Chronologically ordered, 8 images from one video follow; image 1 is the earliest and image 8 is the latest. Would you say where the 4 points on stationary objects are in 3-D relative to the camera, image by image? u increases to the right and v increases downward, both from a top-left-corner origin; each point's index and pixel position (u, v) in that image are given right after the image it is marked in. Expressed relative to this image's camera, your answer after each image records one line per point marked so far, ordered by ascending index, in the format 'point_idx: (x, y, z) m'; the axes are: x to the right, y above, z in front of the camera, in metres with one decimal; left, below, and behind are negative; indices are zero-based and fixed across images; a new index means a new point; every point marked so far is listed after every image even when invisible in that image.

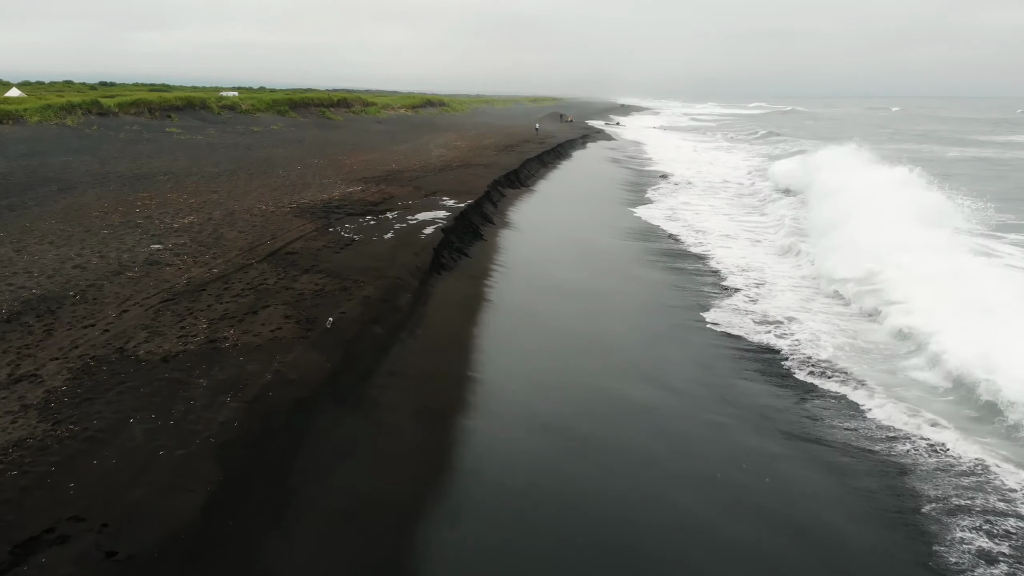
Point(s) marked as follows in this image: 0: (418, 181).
0: (-5.4, +6.4, +19.0) m
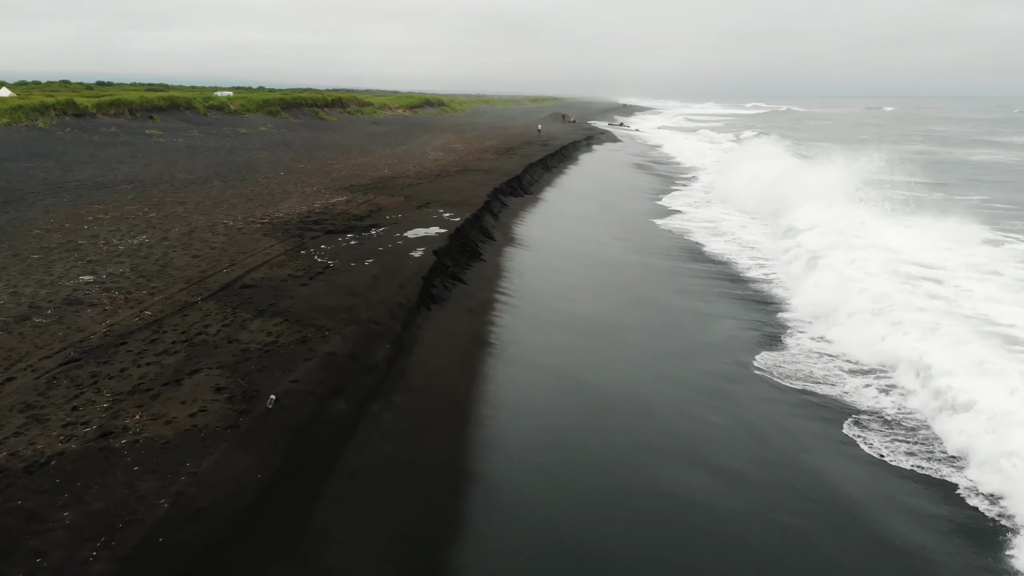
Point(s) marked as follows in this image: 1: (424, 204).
0: (-5.3, +5.3, +17.2) m
1: (-4.0, +4.0, +15.1) m
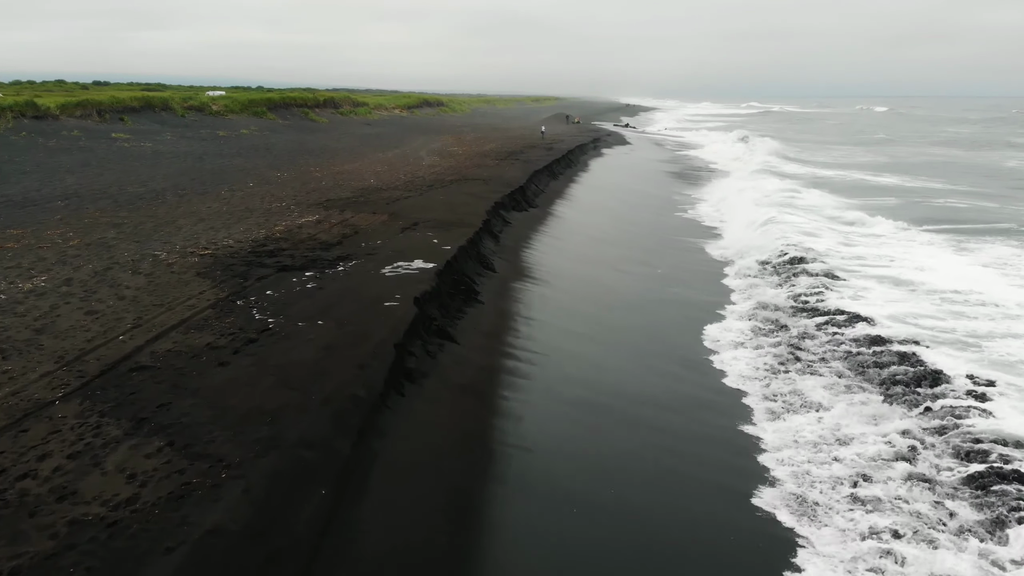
0: (-5.1, +3.9, +14.7) m
1: (-3.8, +2.5, +12.6) m
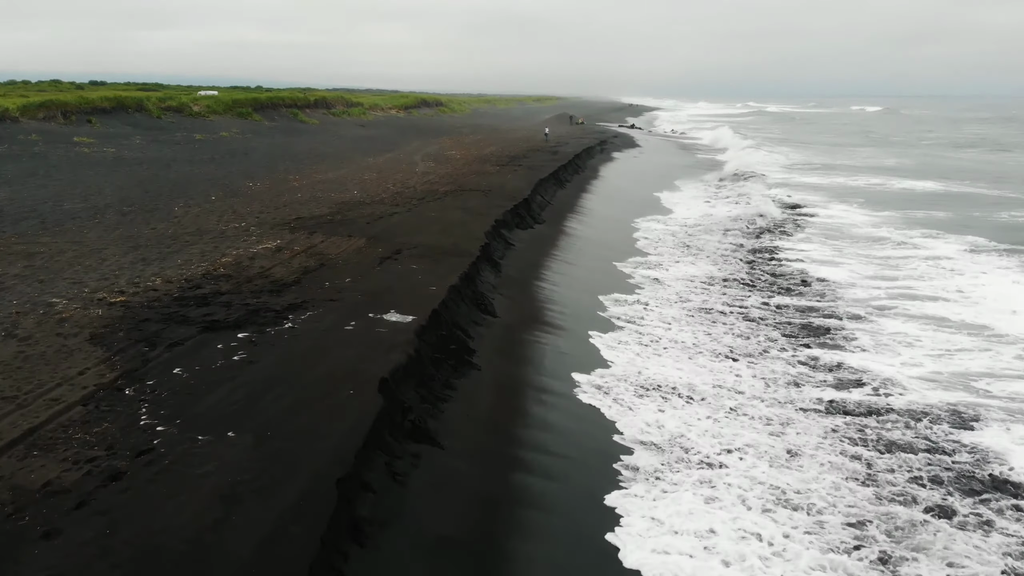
0: (-5.0, +2.5, +12.4) m
1: (-3.7, +1.2, +10.3) m
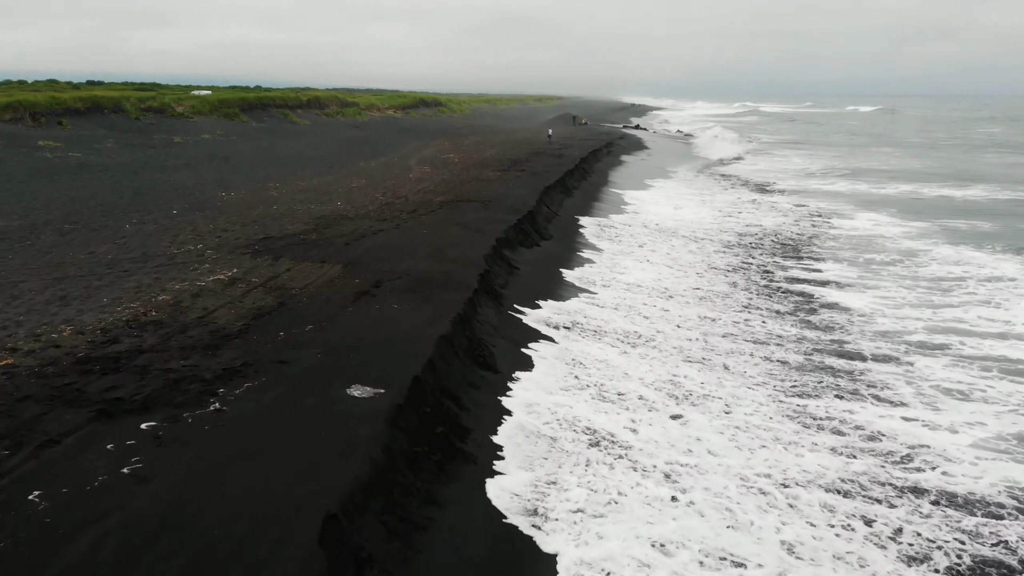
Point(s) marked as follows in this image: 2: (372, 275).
0: (-4.9, +1.5, +10.6) m
1: (-3.6, +0.1, +8.5) m
2: (-3.8, +0.3, +8.8) m
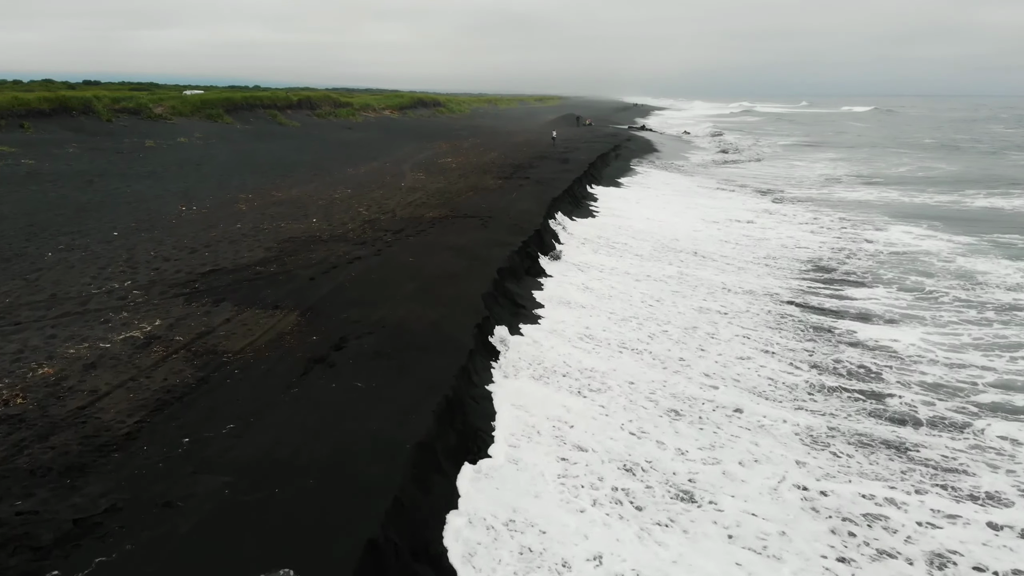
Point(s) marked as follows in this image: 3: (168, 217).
0: (-4.8, +0.3, +8.6) m
1: (-3.5, -1.1, +6.5) m
2: (-3.7, -0.9, +6.8) m
3: (-13.3, +2.7, +12.5) m
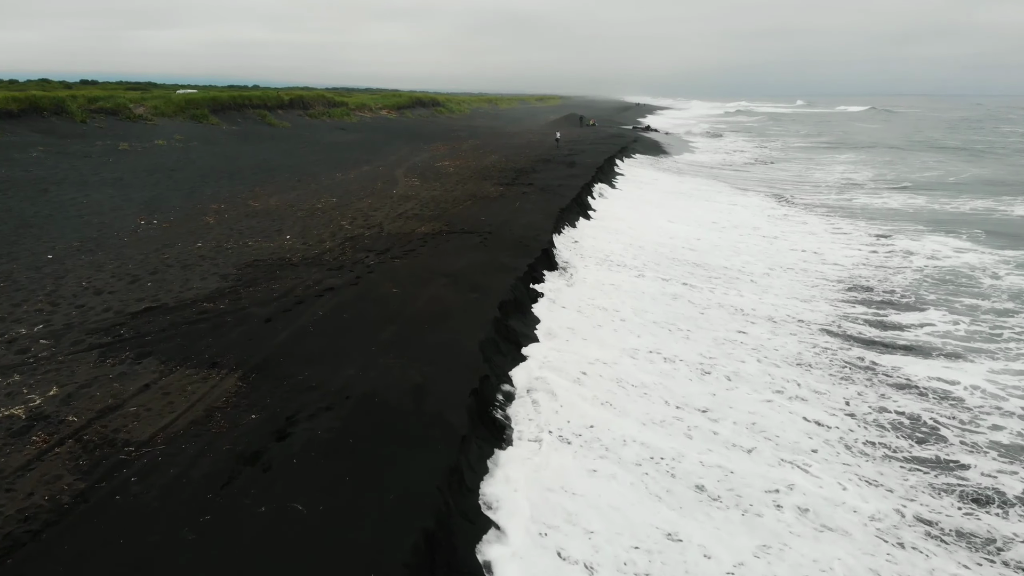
0: (-4.7, -0.7, +7.0) m
1: (-3.4, -2.0, +4.9) m
2: (-3.6, -1.8, +5.1) m
3: (-13.2, +1.8, +10.9) m
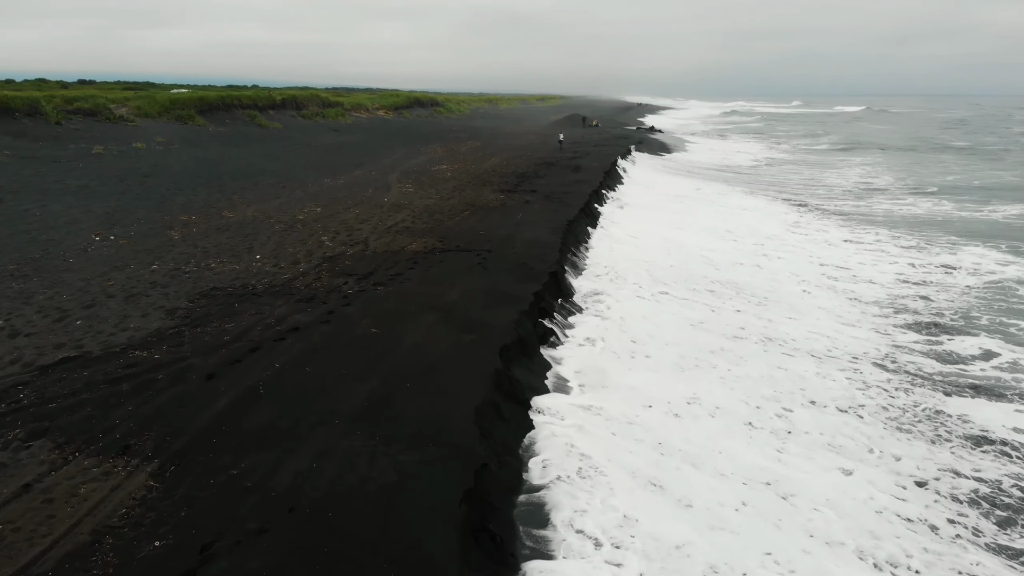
0: (-4.6, -1.5, +5.6) m
1: (-3.3, -2.8, +3.5) m
2: (-3.5, -2.6, +3.8) m
3: (-13.1, +1.0, +9.5) m
